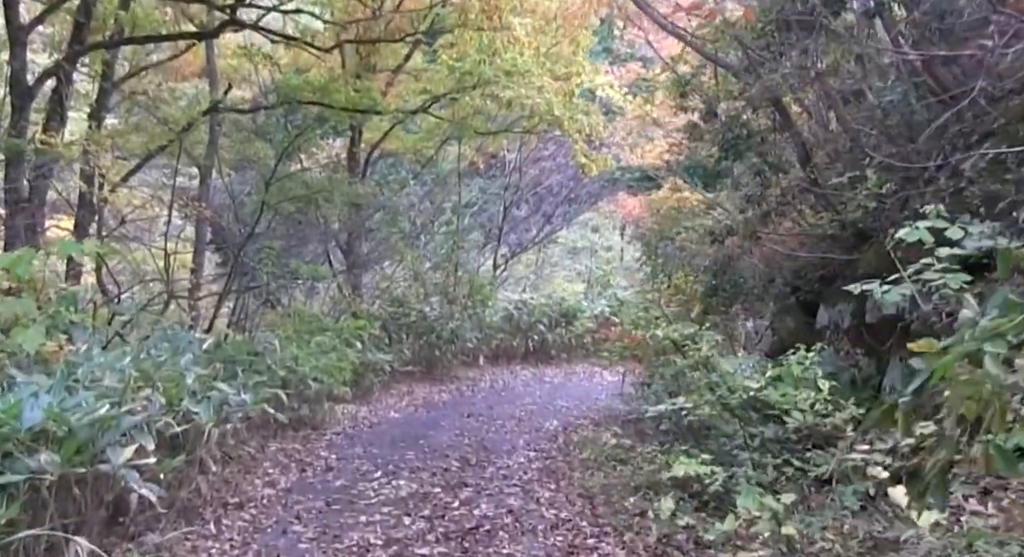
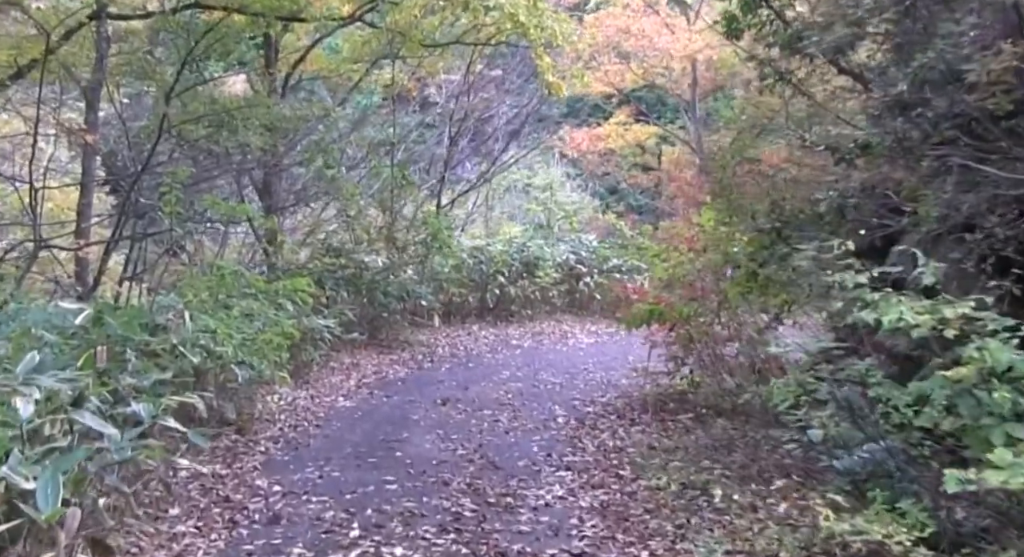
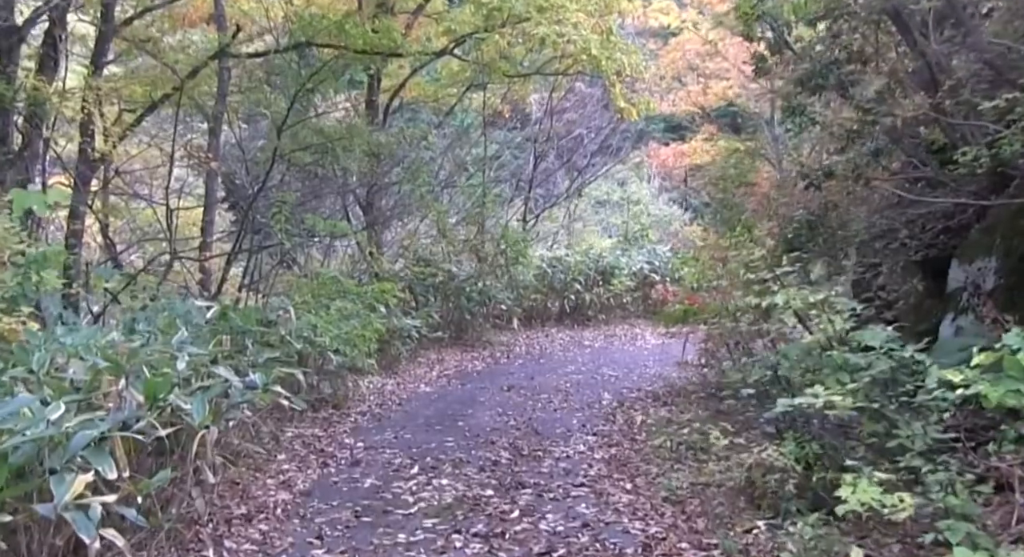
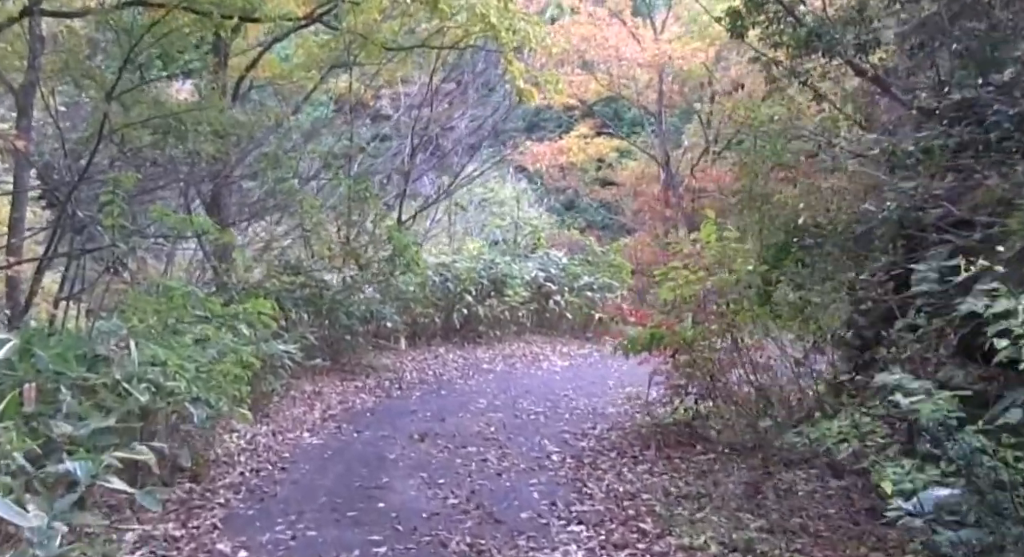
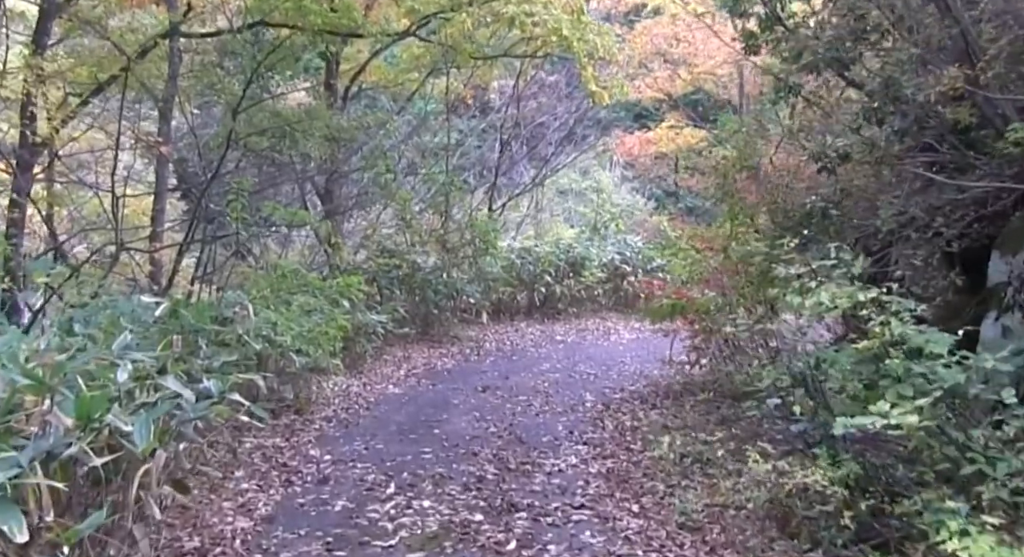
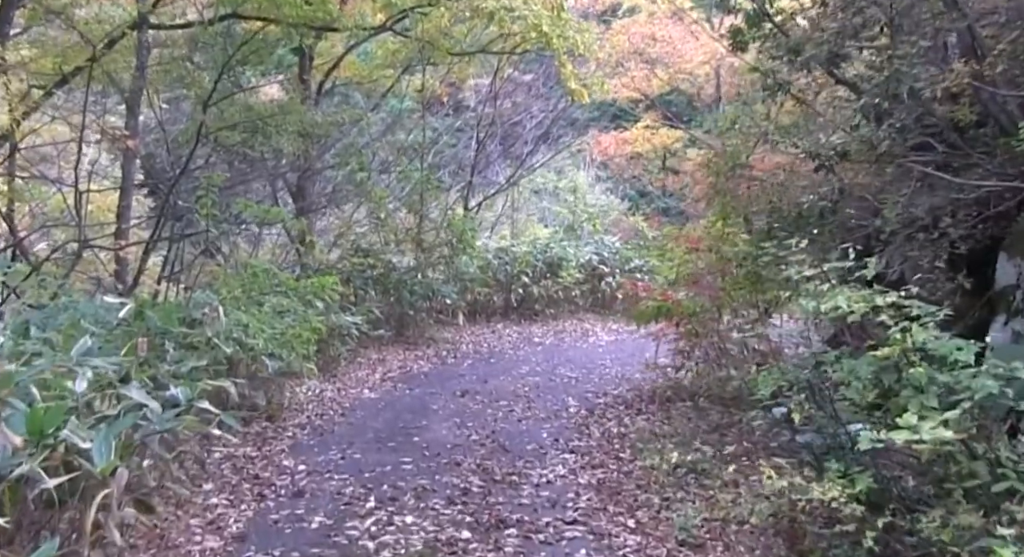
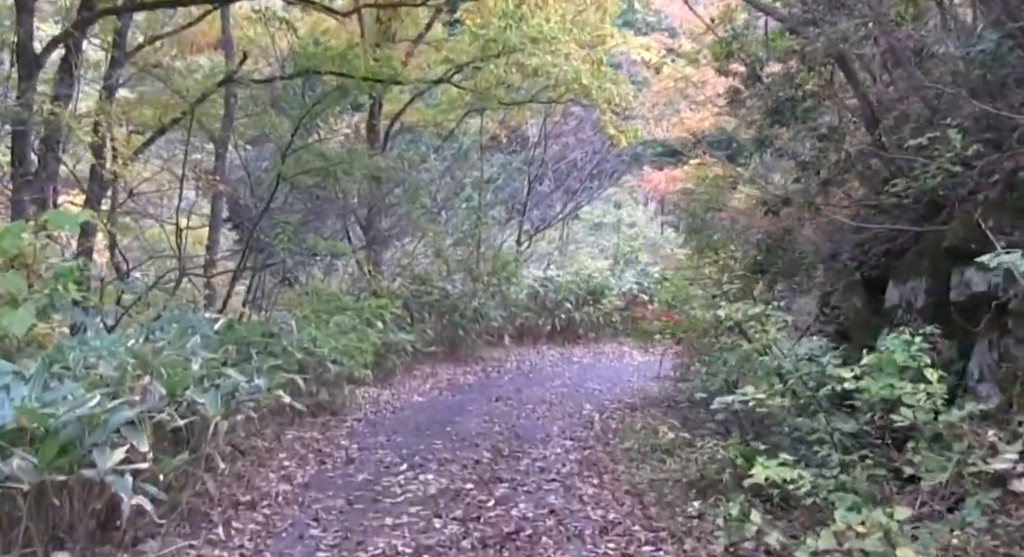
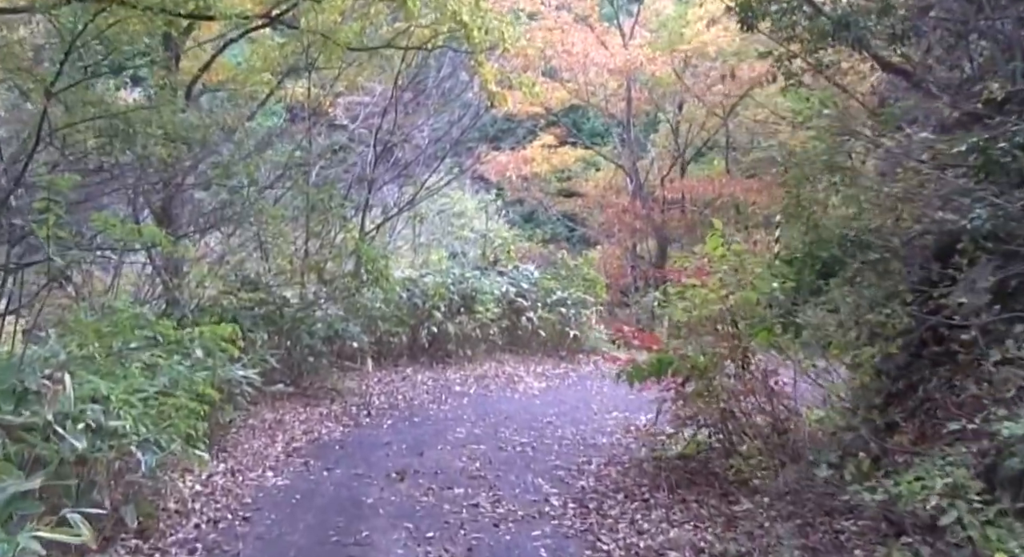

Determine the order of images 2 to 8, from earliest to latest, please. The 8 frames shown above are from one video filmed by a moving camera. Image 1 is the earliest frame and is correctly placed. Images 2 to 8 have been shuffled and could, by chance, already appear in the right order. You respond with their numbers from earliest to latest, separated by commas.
7, 3, 5, 6, 2, 4, 8
